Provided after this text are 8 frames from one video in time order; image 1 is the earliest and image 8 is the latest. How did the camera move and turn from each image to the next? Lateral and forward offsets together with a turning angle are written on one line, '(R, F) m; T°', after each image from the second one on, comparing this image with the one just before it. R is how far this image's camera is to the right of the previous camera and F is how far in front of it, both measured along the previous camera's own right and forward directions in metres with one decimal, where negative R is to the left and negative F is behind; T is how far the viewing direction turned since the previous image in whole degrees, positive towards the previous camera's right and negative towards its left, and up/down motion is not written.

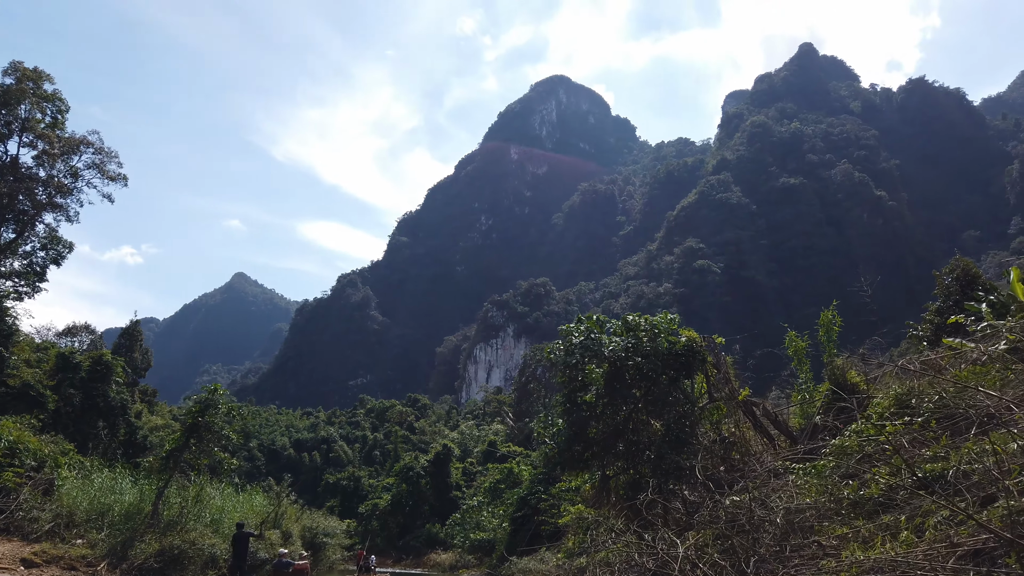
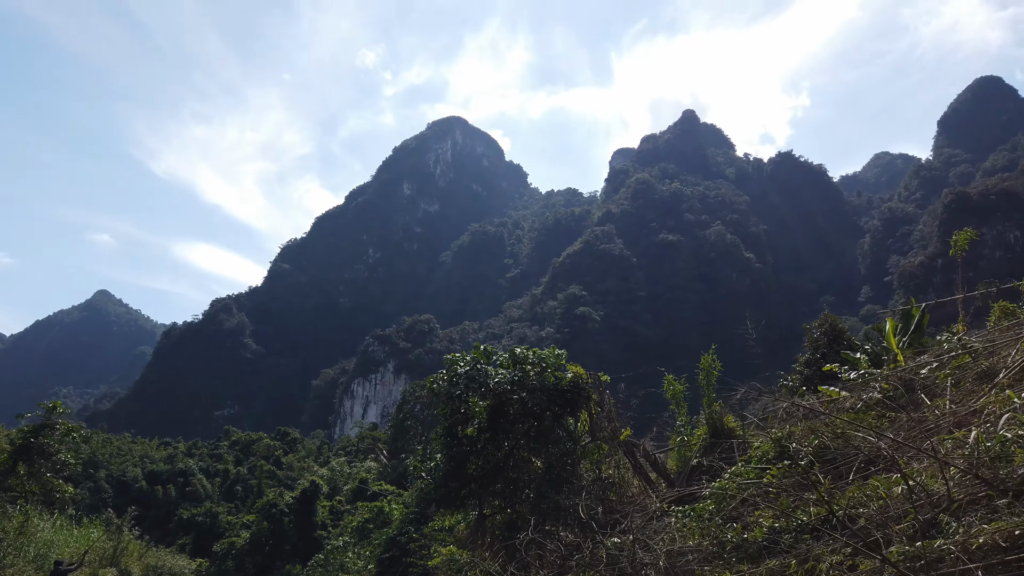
(0.0, +0.3) m; +8°
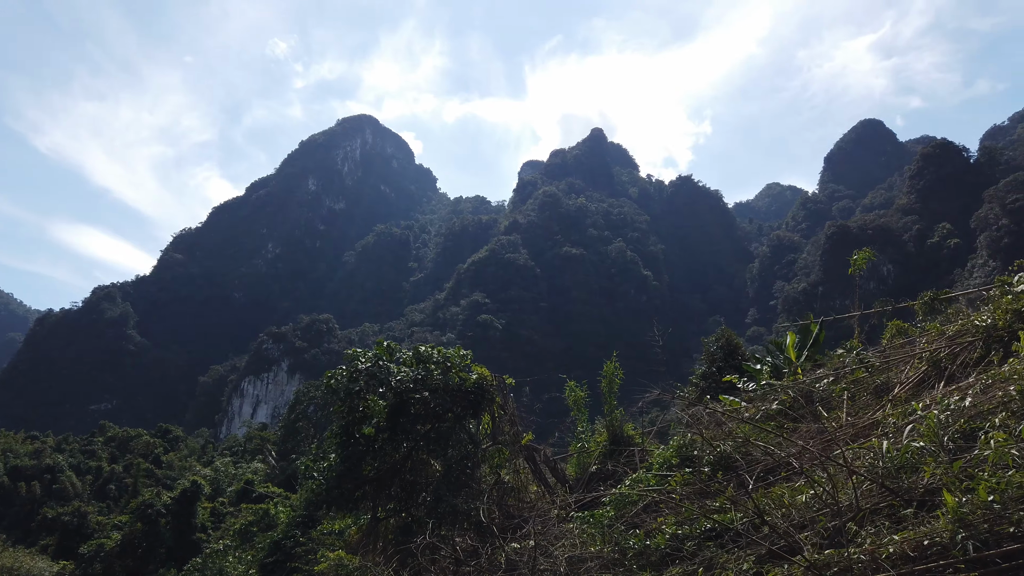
(0.0, +0.2) m; +7°
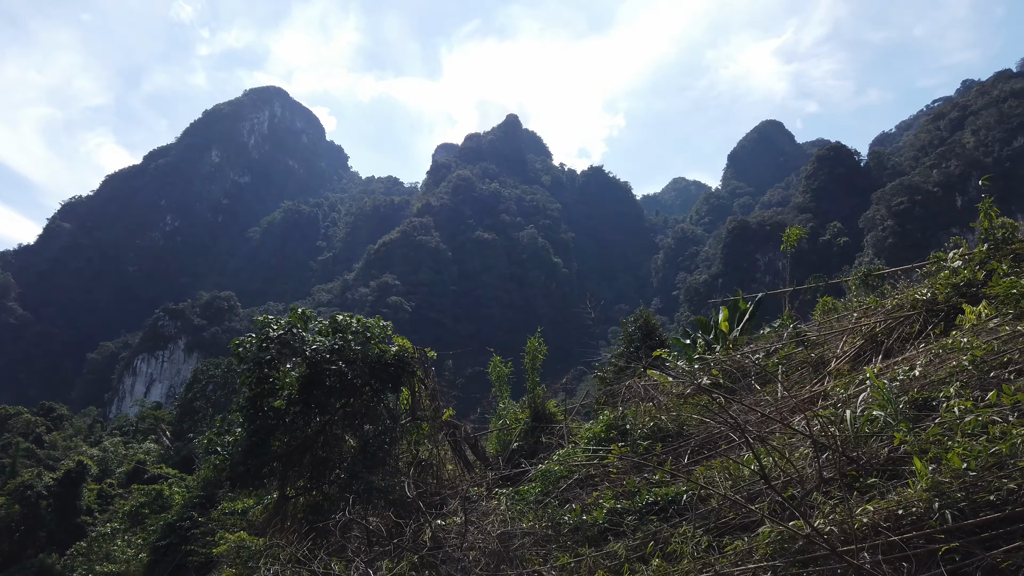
(-0.1, +0.3) m; +7°
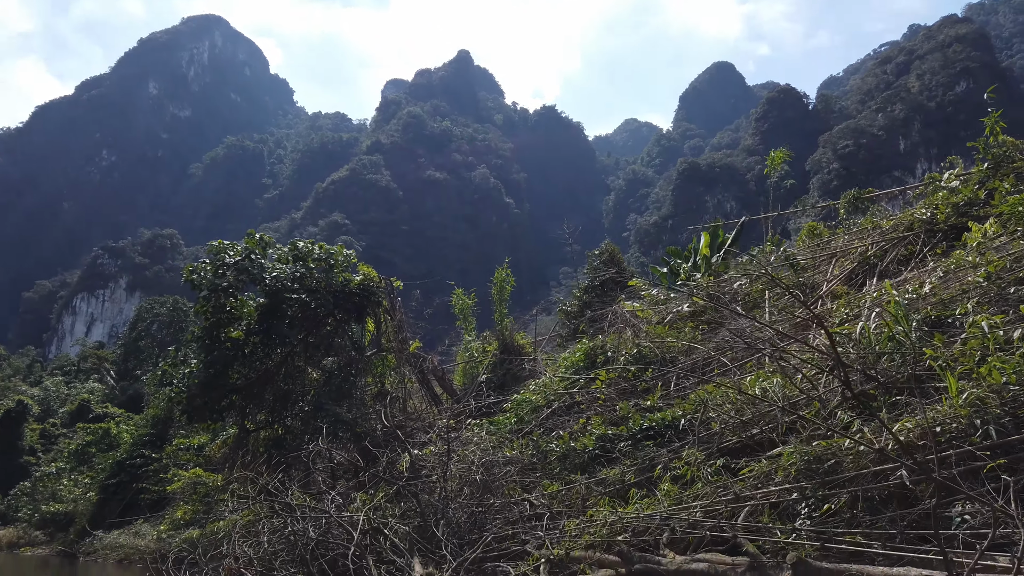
(-0.2, +0.3) m; +4°
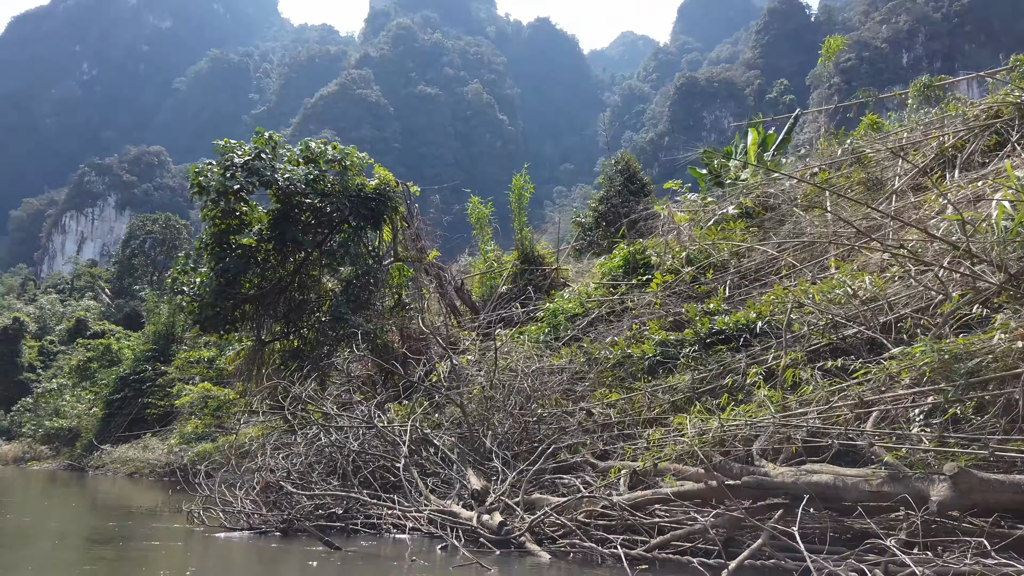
(-0.3, +0.3) m; +1°
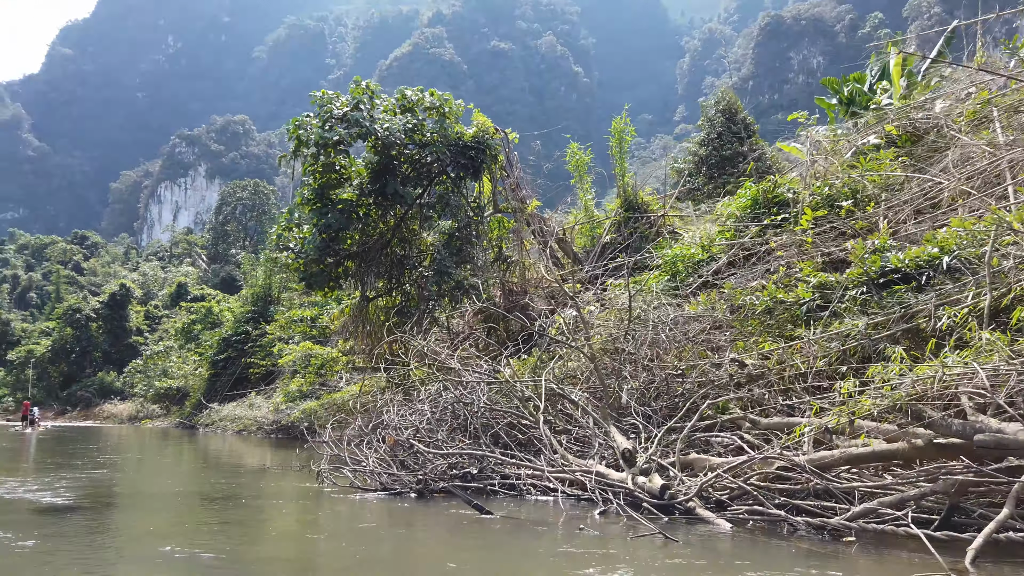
(-0.2, +0.3) m; -6°
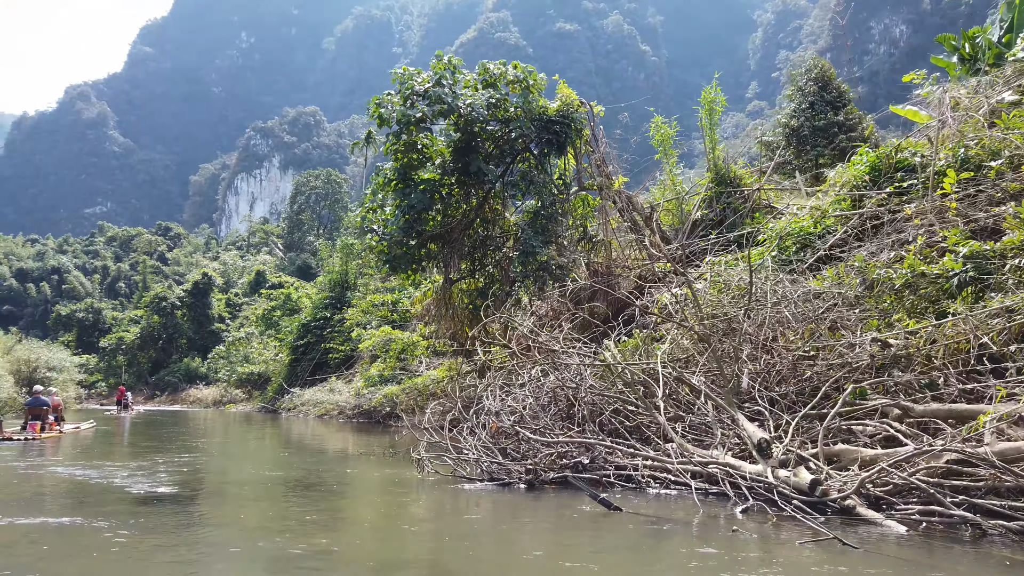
(-0.1, +0.2) m; -5°
